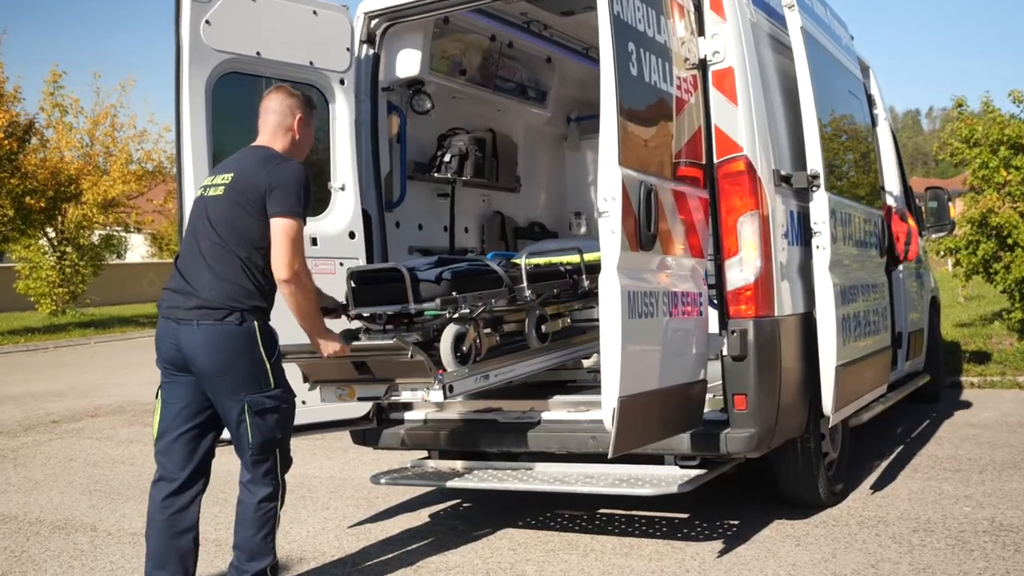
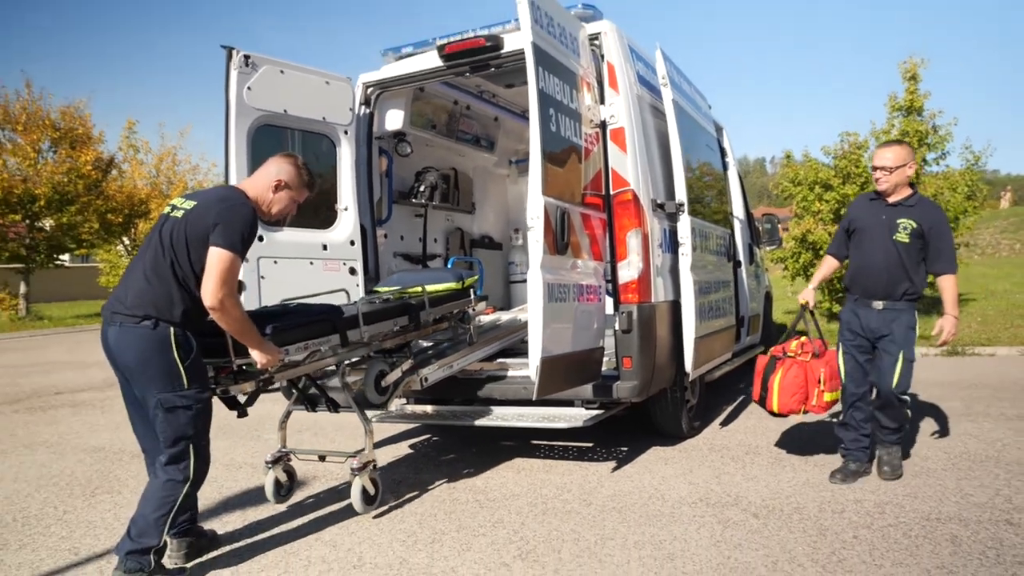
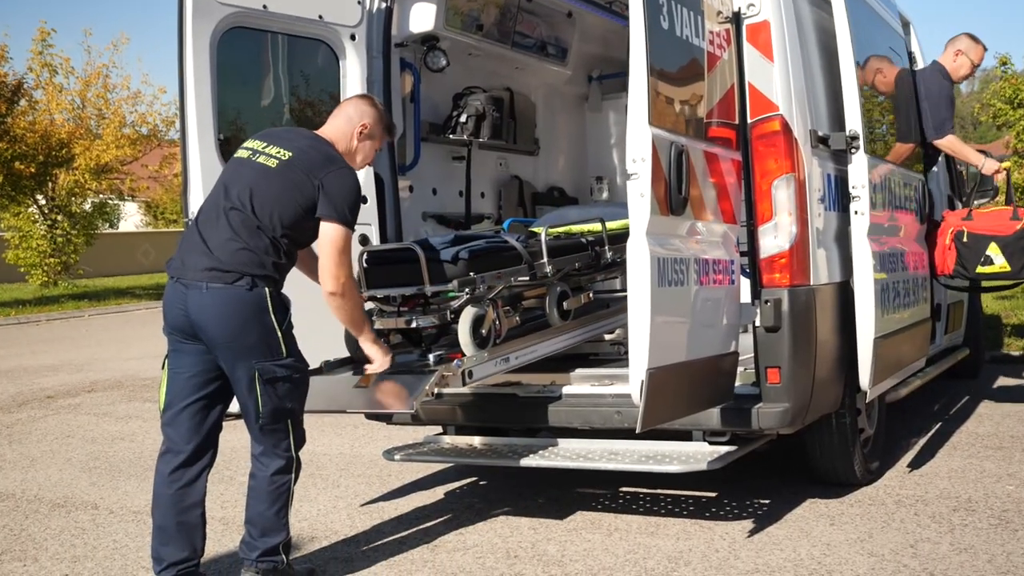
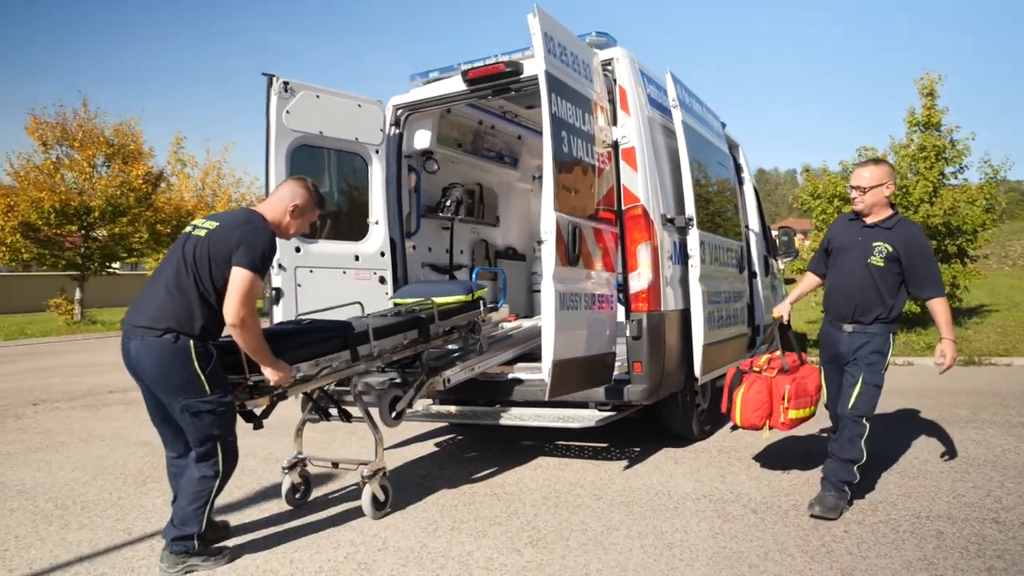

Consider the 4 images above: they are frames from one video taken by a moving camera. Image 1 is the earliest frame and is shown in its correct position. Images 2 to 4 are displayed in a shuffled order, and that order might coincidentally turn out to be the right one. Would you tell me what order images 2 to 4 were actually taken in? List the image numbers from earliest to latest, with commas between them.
3, 2, 4
